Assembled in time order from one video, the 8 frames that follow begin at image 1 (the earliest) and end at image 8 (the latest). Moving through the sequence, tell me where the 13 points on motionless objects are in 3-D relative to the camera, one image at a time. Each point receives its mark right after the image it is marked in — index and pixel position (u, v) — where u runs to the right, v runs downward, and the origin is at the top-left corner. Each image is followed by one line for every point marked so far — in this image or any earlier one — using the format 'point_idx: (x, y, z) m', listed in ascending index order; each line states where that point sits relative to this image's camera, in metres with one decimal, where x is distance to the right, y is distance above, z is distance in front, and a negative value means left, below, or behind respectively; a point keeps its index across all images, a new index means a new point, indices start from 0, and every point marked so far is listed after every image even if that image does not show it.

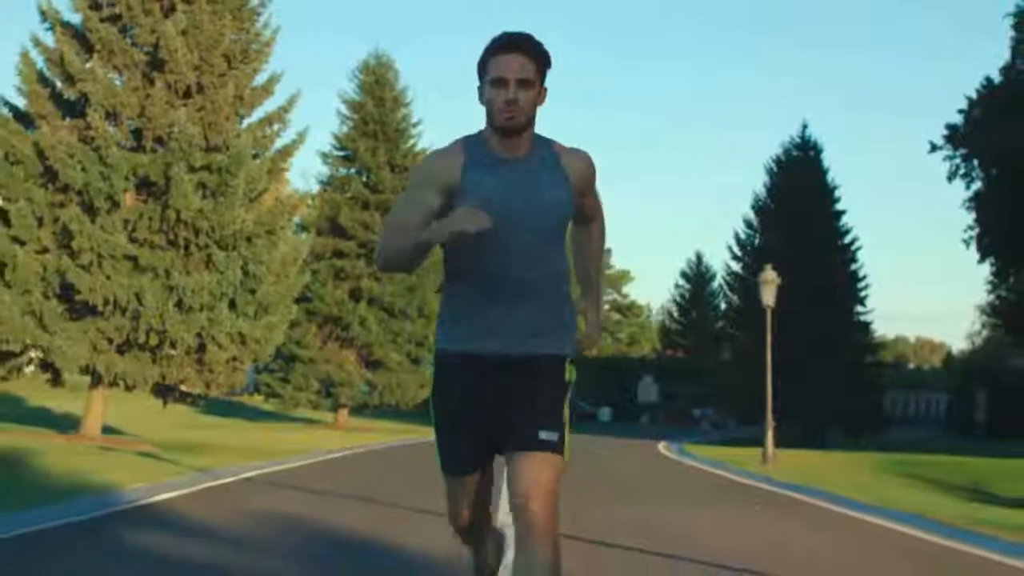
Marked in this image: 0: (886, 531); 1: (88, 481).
0: (+4.7, -2.9, +18.1) m
1: (-5.1, -2.3, +17.6) m
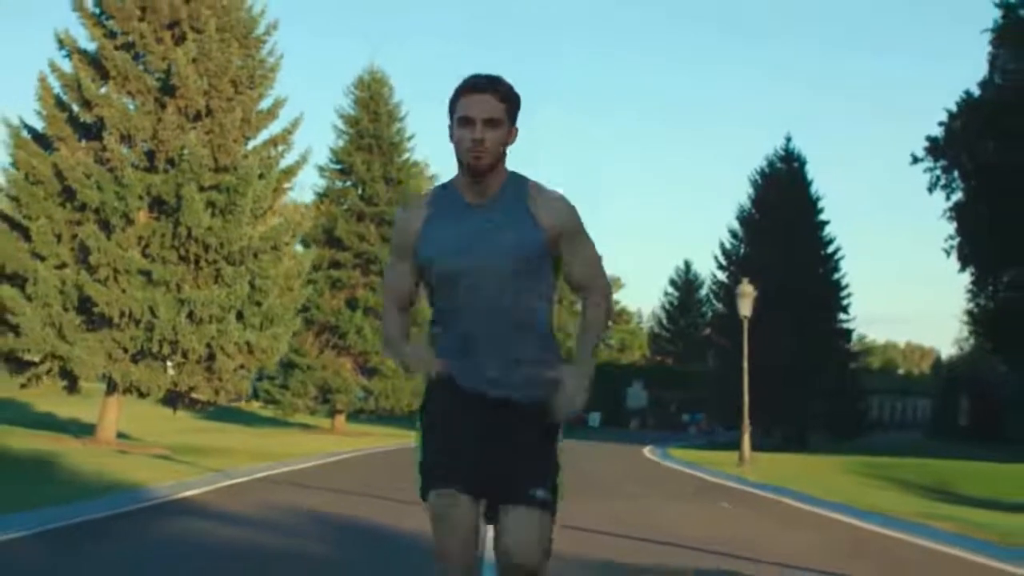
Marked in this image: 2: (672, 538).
0: (+4.6, -3.2, +19.9) m
1: (-5.2, -2.5, +19.3) m
2: (+1.9, -2.6, +15.9) m
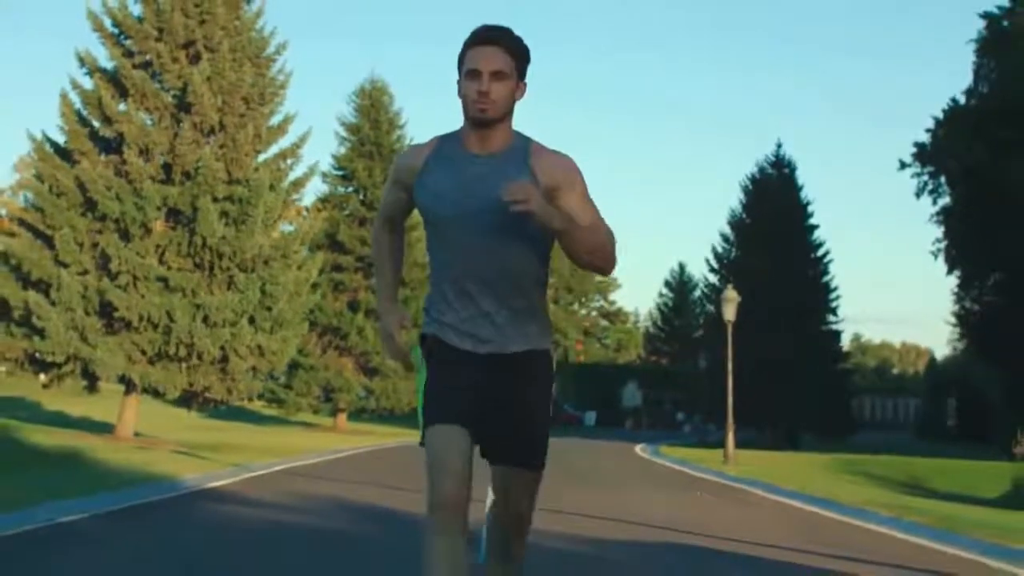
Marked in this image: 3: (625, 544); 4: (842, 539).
0: (+4.5, -3.3, +21.7) m
1: (-5.2, -2.7, +21.1) m
2: (+1.8, -2.8, +17.7) m
3: (+1.1, -2.4, +13.9) m
4: (+3.9, -2.9, +17.2) m
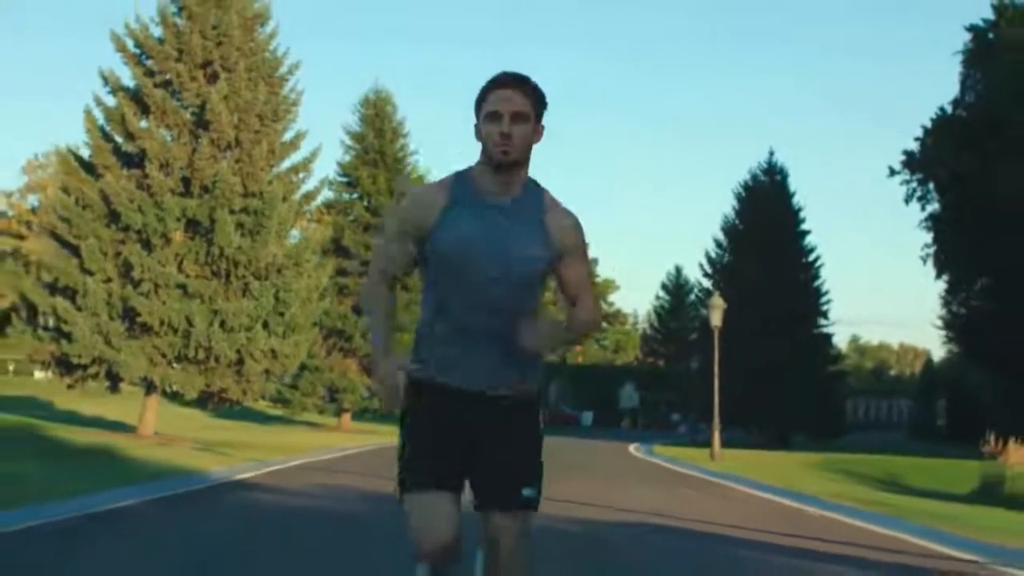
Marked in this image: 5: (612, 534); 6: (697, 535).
0: (+4.5, -3.5, +23.6) m
1: (-5.3, -2.8, +23.0) m
2: (+1.8, -2.9, +19.6) m
3: (+1.1, -2.6, +15.8) m
4: (+3.8, -3.1, +19.1) m
5: (+1.0, -2.5, +15.2) m
6: (+2.0, -2.6, +15.6) m
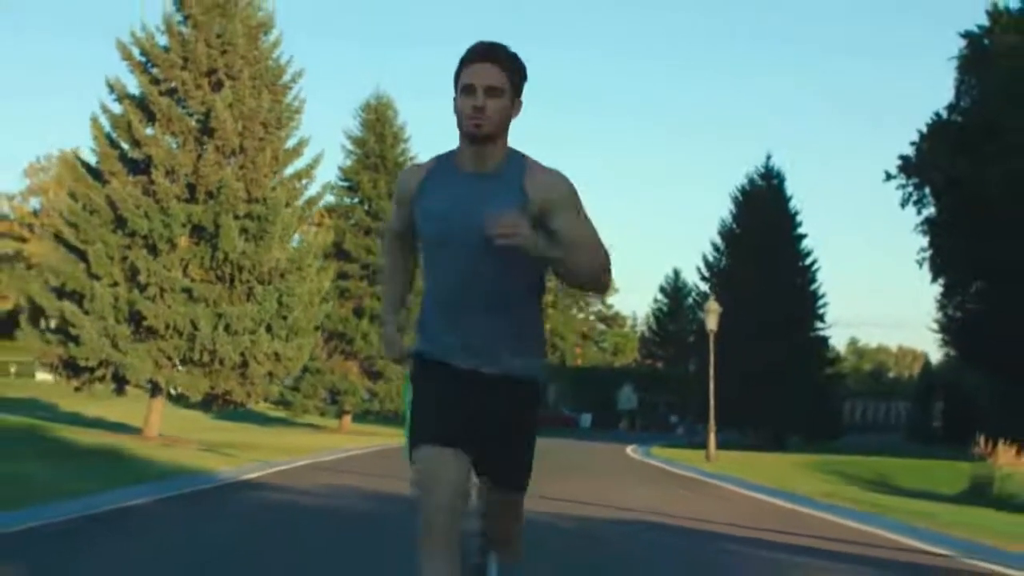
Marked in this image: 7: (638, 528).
0: (+4.4, -3.6, +24.3) m
1: (-5.3, -2.9, +23.7) m
2: (+1.7, -3.0, +20.2) m
3: (+1.1, -2.6, +16.4) m
4: (+3.8, -3.1, +19.7) m
5: (+1.0, -2.6, +15.8) m
6: (+1.9, -2.7, +16.2) m
7: (+1.4, -2.7, +16.4) m
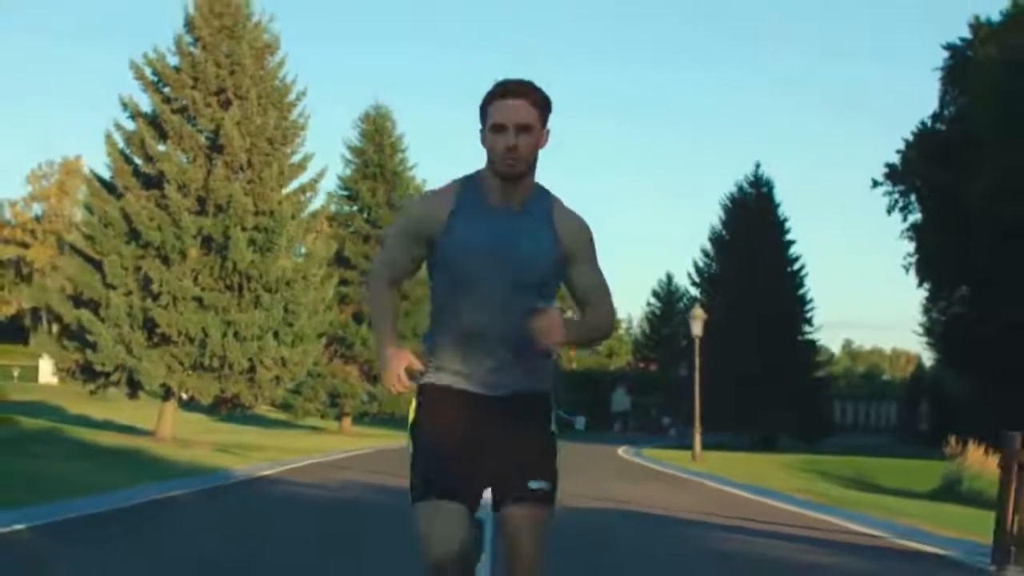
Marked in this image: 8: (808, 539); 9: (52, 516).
0: (+4.3, -3.7, +26.0) m
1: (-5.4, -3.1, +25.4) m
2: (+1.7, -3.2, +22.0) m
3: (+1.0, -2.8, +18.2) m
4: (+3.7, -3.3, +21.5) m
5: (+0.9, -2.8, +17.6) m
6: (+1.9, -2.8, +18.0) m
7: (+1.3, -2.8, +18.2) m
8: (+3.1, -2.7, +15.7) m
9: (-5.6, -2.7, +17.9) m
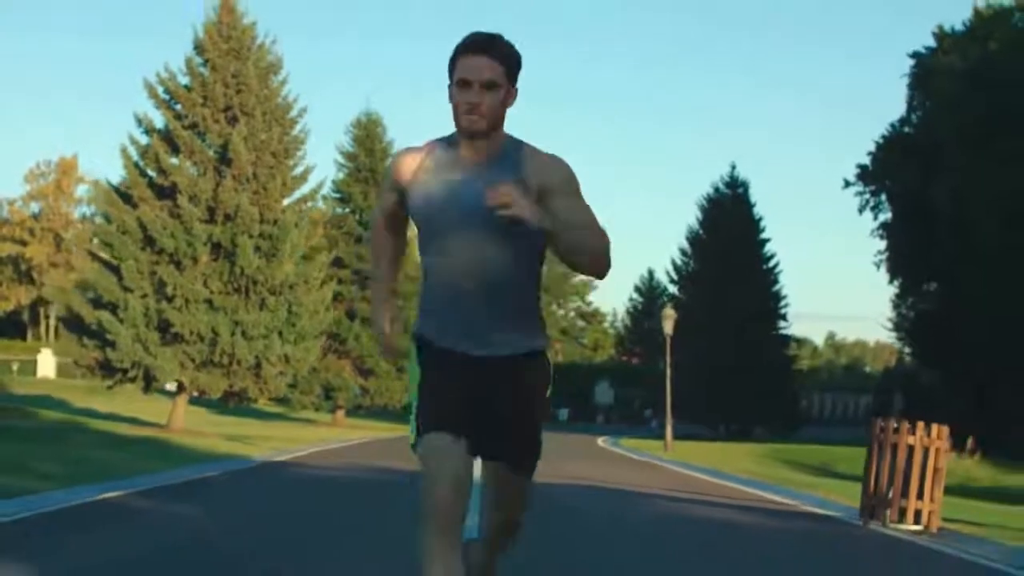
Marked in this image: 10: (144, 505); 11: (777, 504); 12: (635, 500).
0: (+4.0, -3.9, +29.2) m
1: (-5.7, -3.2, +28.5) m
2: (+1.4, -3.3, +25.1) m
3: (+0.8, -3.0, +21.3) m
4: (+3.5, -3.4, +24.7) m
5: (+0.7, -2.9, +20.7) m
6: (+1.6, -3.0, +21.1) m
7: (+1.1, -3.0, +21.3) m
8: (+2.9, -2.8, +18.8) m
9: (-5.8, -2.9, +21.0) m
10: (-4.8, -2.9, +19.0) m
11: (+3.5, -2.9, +19.2) m
12: (+1.8, -2.9, +20.2) m
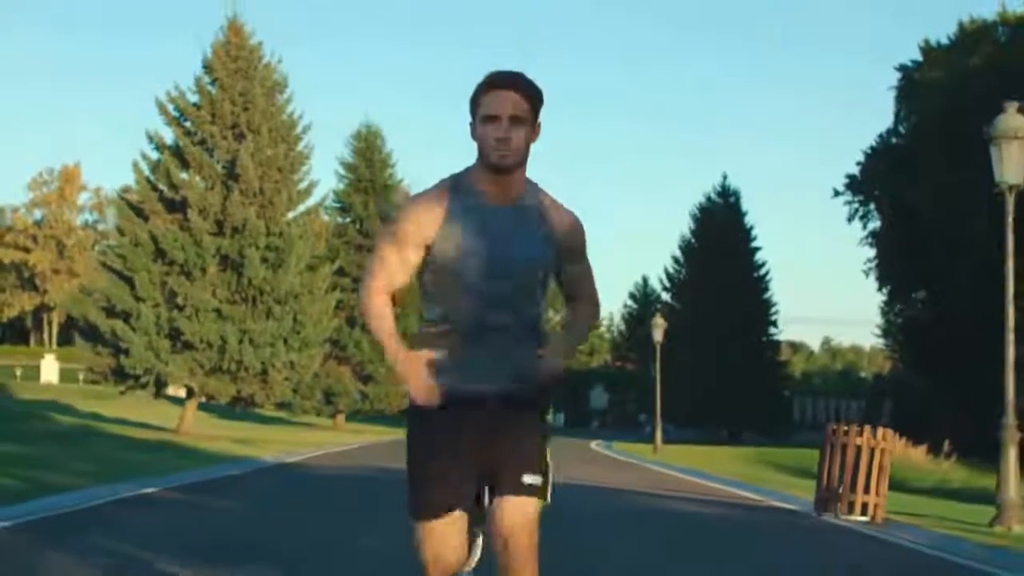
0: (+4.0, -4.1, +30.9) m
1: (-5.8, -3.4, +30.1) m
2: (+1.3, -3.6, +26.8) m
3: (+0.7, -3.2, +23.0) m
4: (+3.4, -3.7, +26.4) m
5: (+0.7, -3.1, +22.4) m
6: (+1.6, -3.2, +22.8) m
7: (+1.0, -3.2, +23.0) m
8: (+2.9, -3.0, +20.5) m
9: (-5.9, -3.1, +22.7) m
10: (-4.9, -3.1, +20.7) m
11: (+3.4, -3.1, +20.8) m
12: (+1.7, -3.1, +21.9) m
